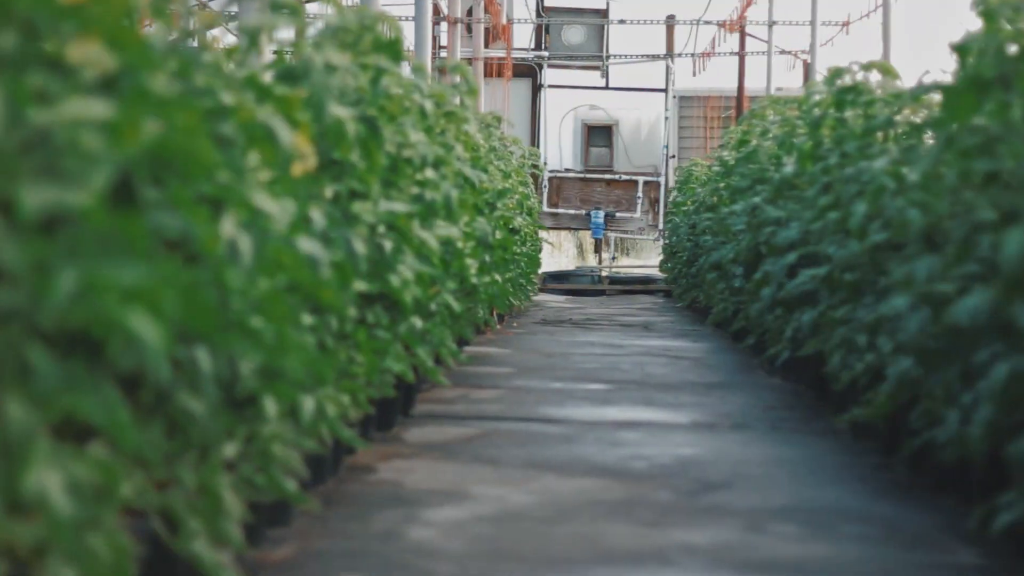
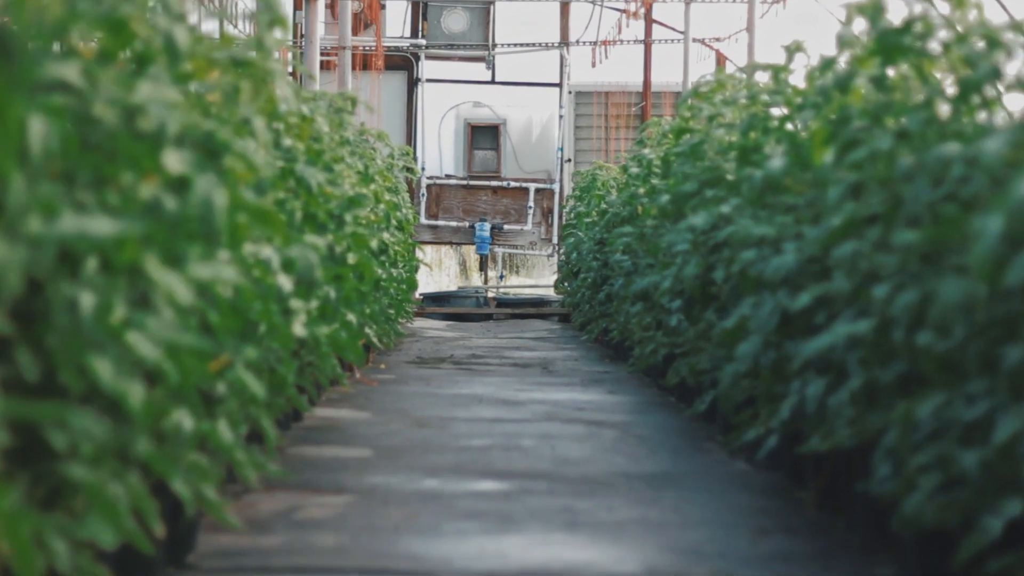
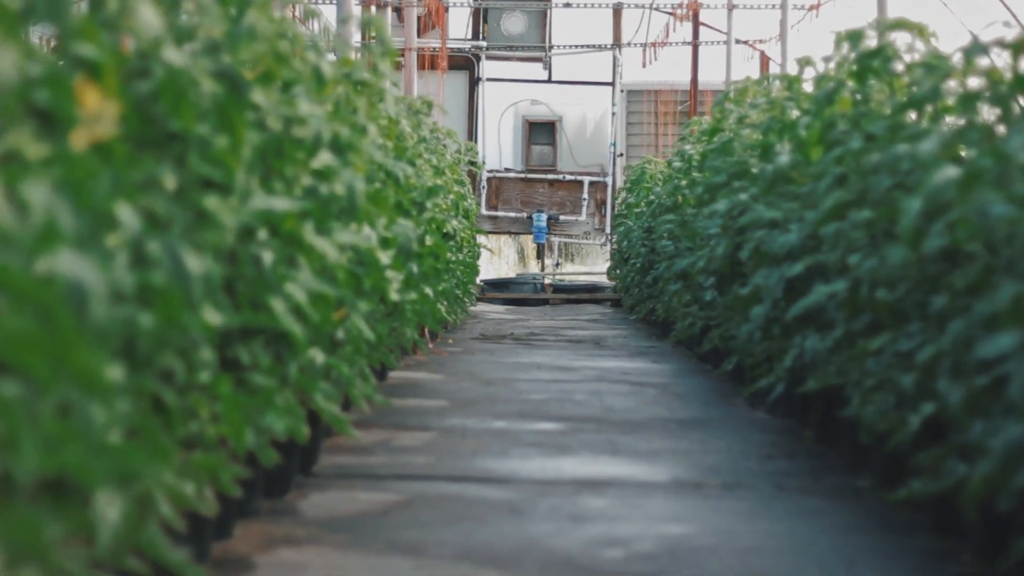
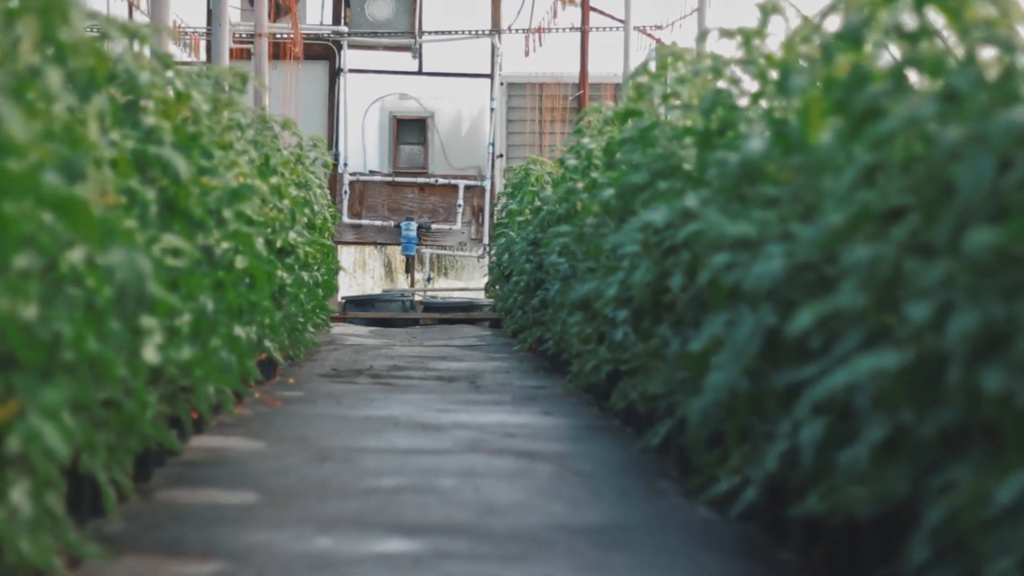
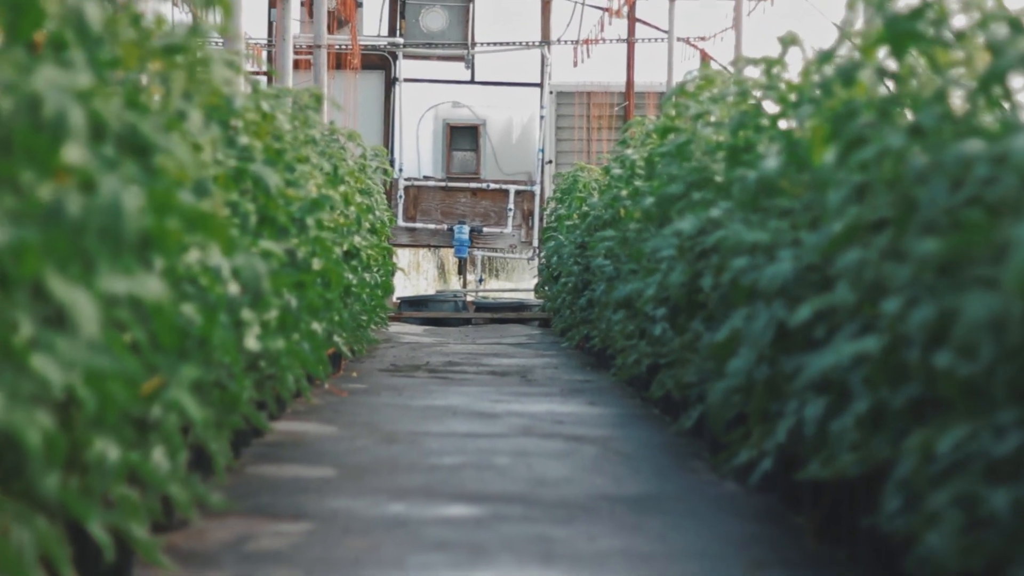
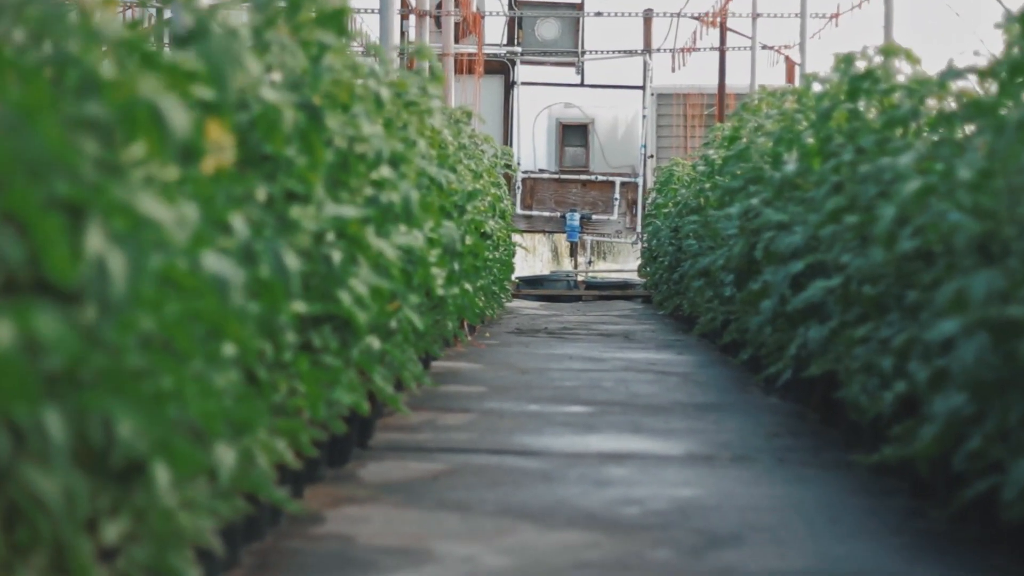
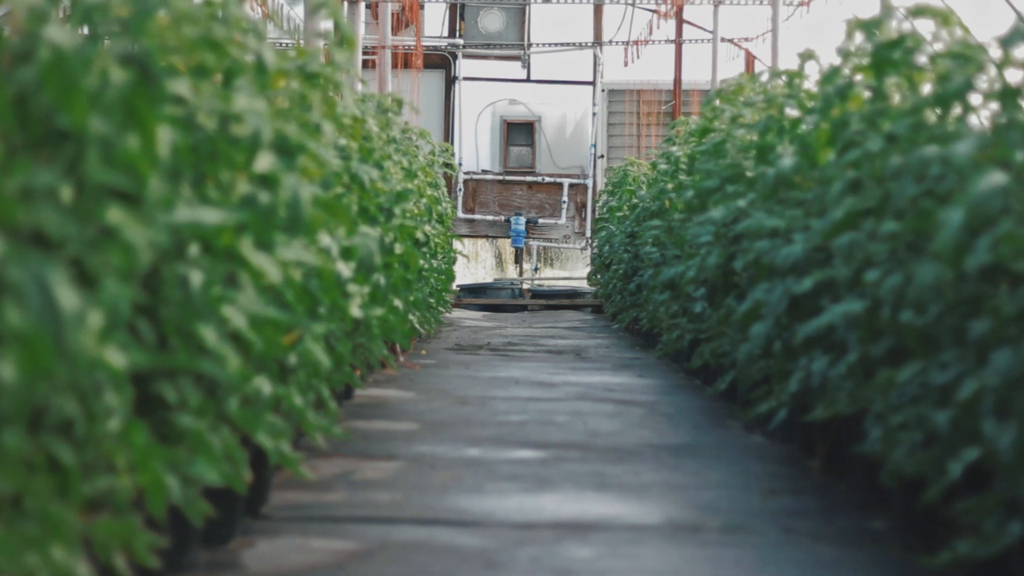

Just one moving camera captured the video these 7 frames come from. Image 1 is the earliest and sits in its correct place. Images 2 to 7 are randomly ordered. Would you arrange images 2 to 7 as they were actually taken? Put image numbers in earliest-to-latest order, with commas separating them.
6, 3, 7, 2, 5, 4
